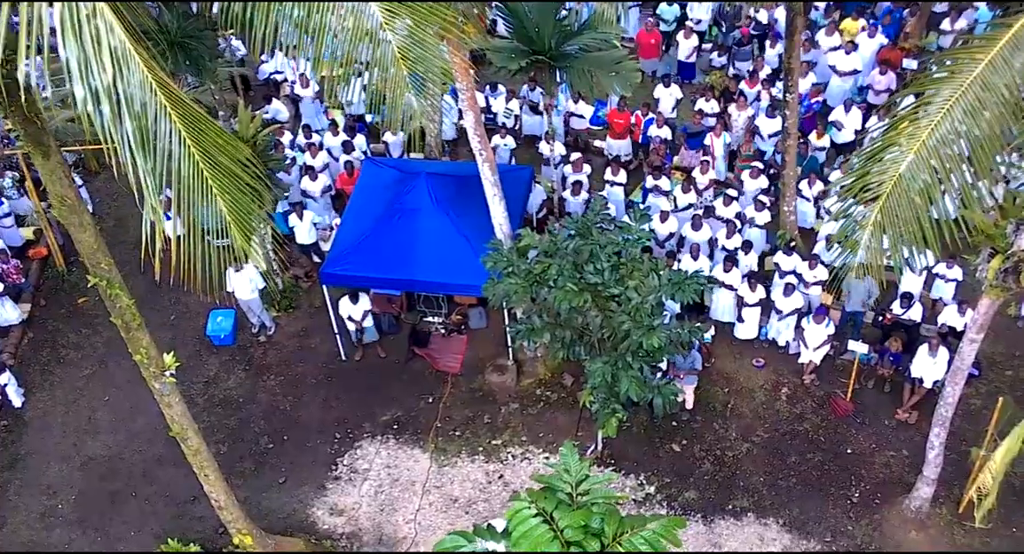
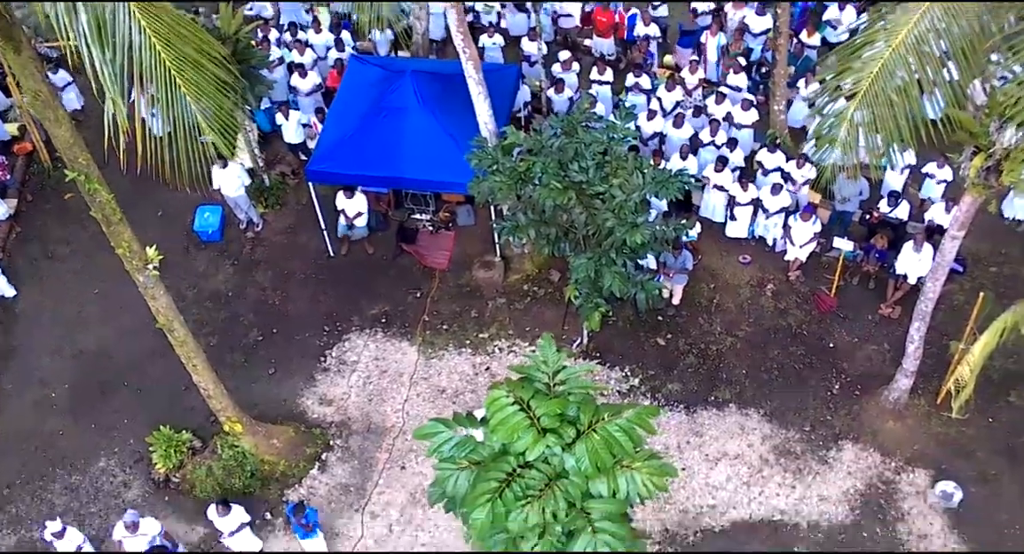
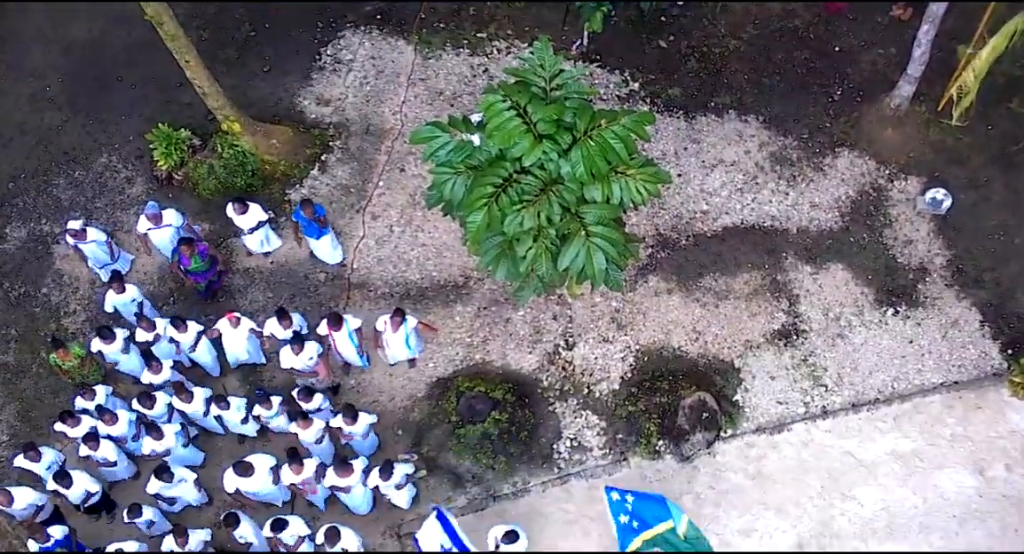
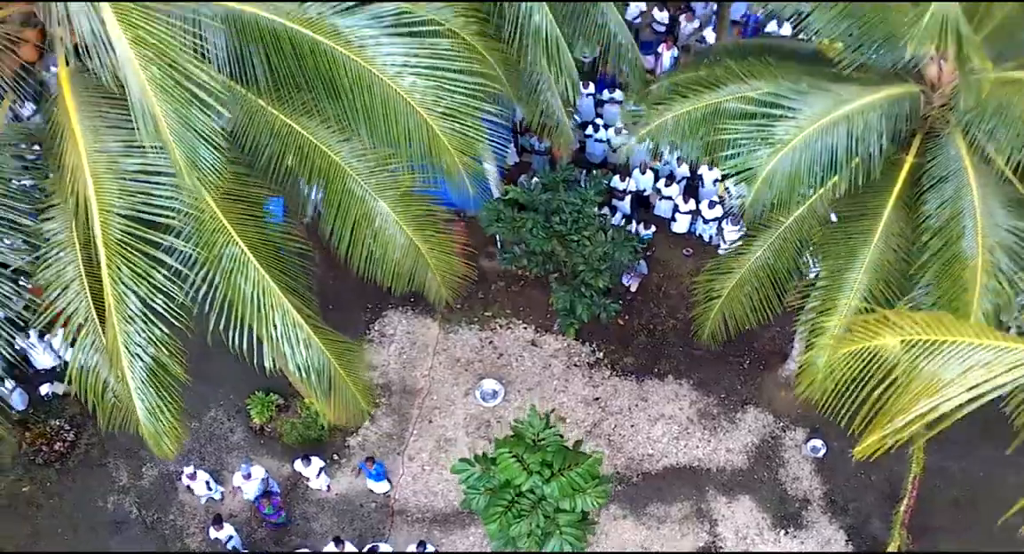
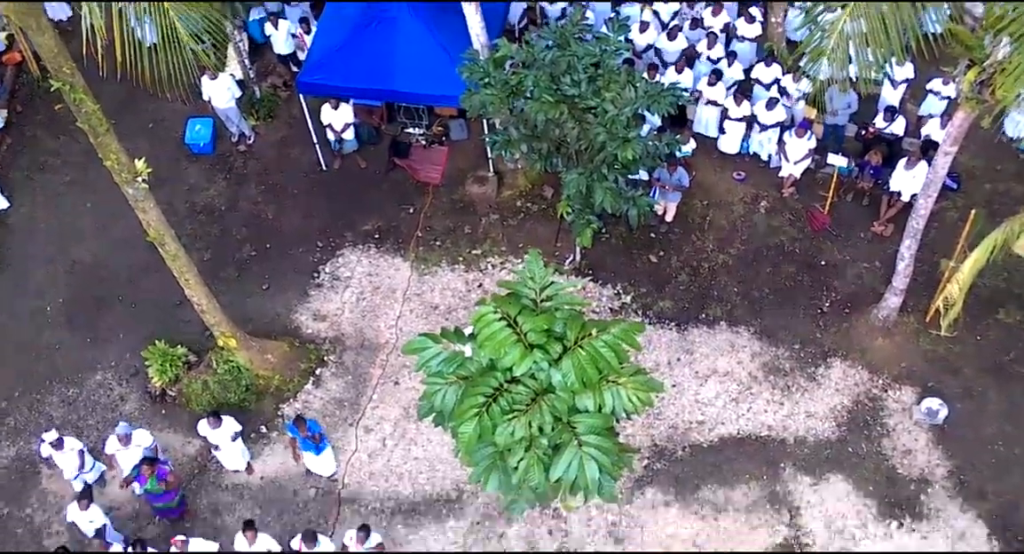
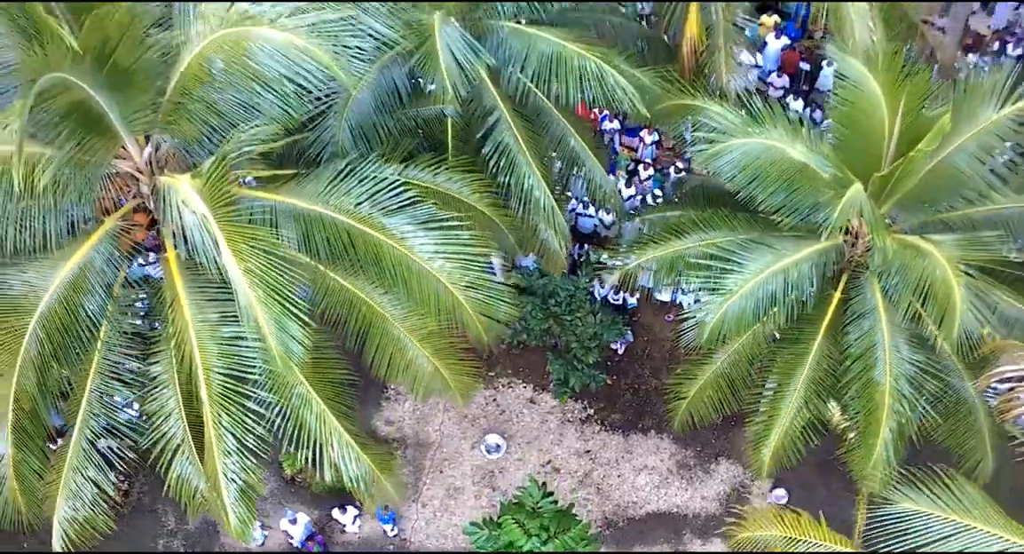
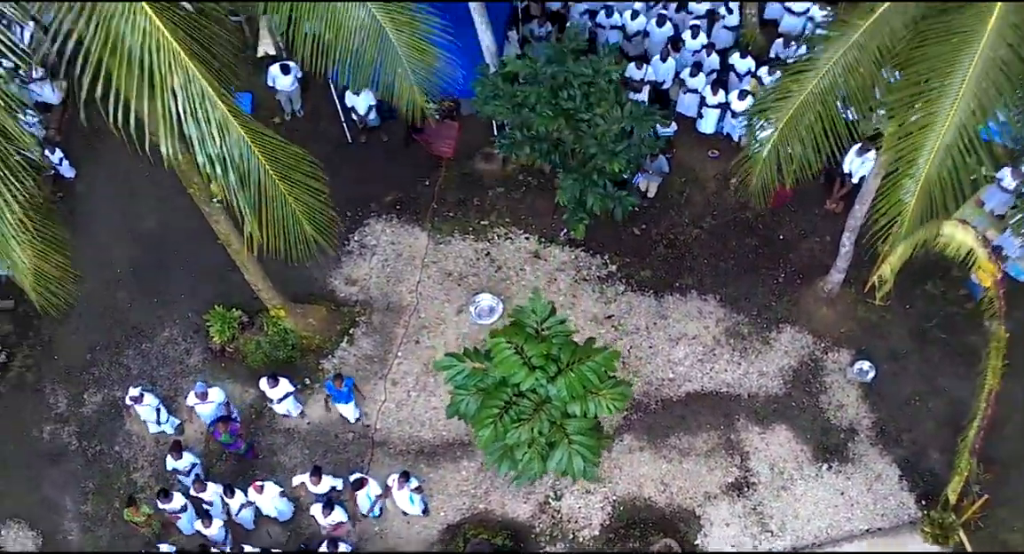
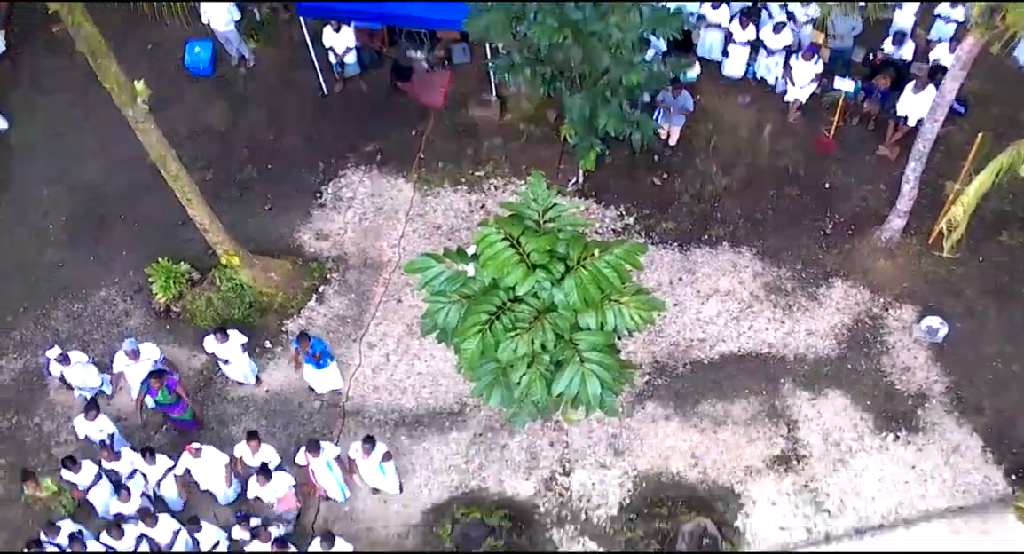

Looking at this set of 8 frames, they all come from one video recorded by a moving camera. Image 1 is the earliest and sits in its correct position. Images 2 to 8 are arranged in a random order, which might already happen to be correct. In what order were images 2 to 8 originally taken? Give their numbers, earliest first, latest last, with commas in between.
2, 5, 8, 3, 7, 4, 6
